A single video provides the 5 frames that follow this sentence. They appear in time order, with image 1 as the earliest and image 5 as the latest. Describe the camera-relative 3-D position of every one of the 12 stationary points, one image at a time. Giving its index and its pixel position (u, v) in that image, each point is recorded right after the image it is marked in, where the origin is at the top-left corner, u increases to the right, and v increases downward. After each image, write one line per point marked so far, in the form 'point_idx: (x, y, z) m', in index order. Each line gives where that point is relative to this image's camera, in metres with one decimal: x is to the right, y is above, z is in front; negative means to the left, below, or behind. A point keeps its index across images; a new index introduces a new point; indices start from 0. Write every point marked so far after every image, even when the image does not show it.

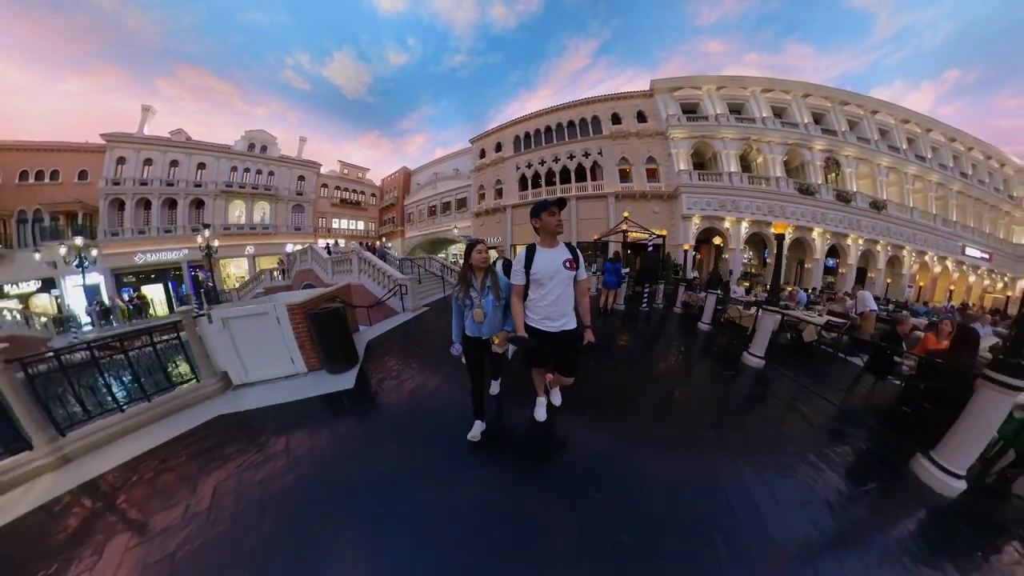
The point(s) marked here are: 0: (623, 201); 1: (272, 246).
0: (+4.8, +3.7, +15.0) m
1: (-13.2, +2.3, +17.9) m
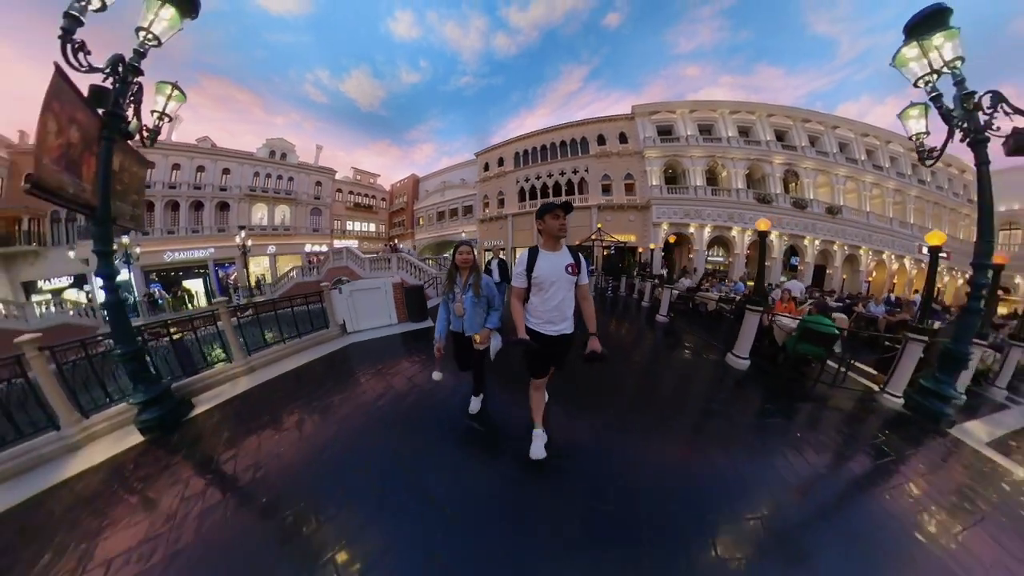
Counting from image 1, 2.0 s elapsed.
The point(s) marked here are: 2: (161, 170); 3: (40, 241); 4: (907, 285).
0: (+4.7, +3.9, +16.0) m
1: (-13.3, +2.5, +18.7) m
2: (-17.3, +5.9, +15.3) m
3: (-19.2, +1.9, +12.2) m
4: (+20.6, +0.2, +15.7) m
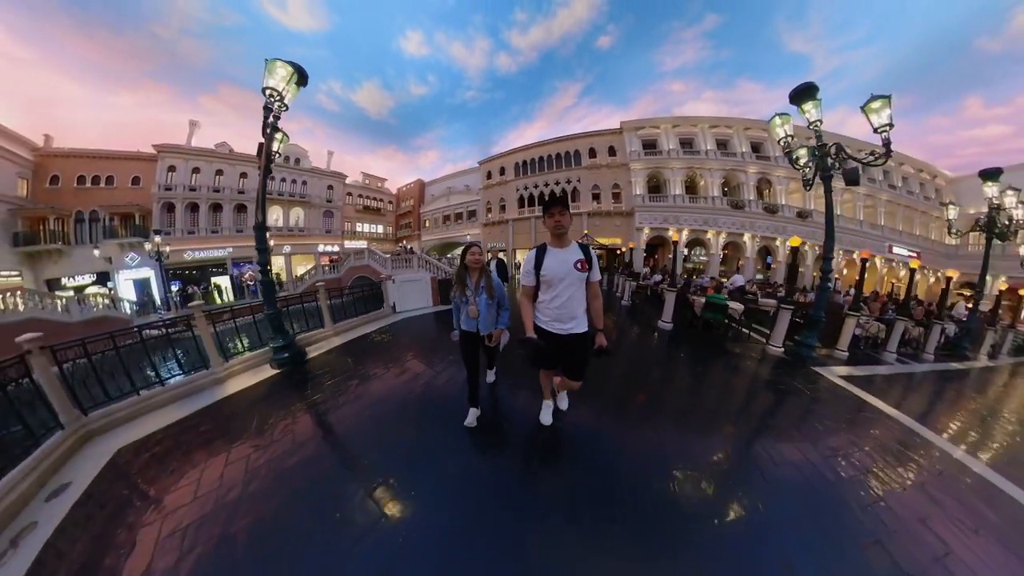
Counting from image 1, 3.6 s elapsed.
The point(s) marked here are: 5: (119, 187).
0: (+4.6, +4.0, +16.8) m
1: (-13.4, +2.7, +19.4) m
2: (-17.3, +6.0, +15.9) m
3: (-19.2, +2.0, +12.8) m
4: (+20.6, +0.3, +16.6) m
5: (-19.0, +5.0, +14.7) m
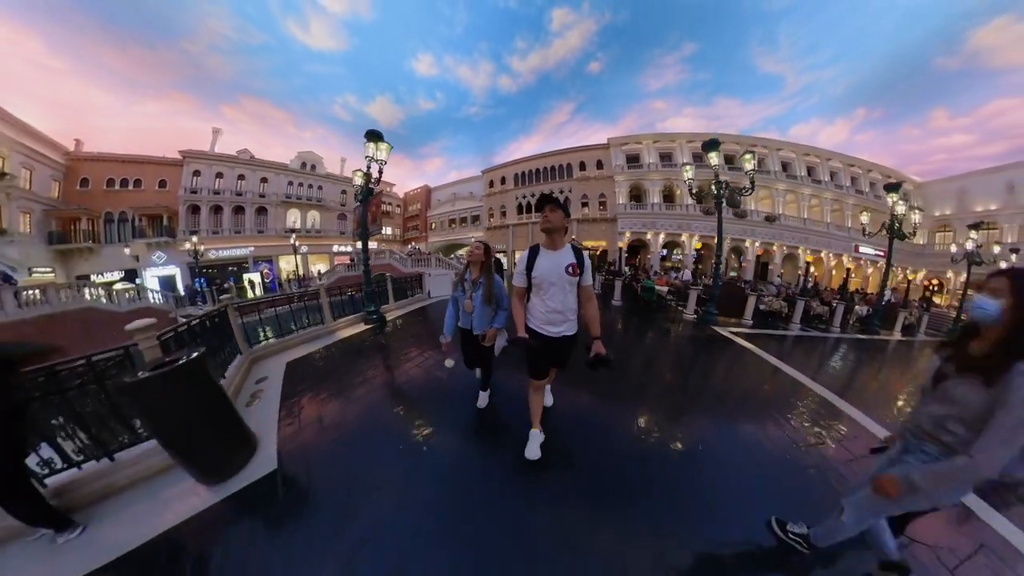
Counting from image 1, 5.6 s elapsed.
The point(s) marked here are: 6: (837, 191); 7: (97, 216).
0: (+4.6, +4.2, +17.9) m
1: (-13.5, +2.9, +20.3) m
2: (-17.4, +6.2, +16.8) m
3: (-19.3, +2.2, +13.7) m
4: (+20.5, +0.4, +17.9) m
5: (-19.1, +5.2, +15.5) m
6: (+20.0, +5.9, +17.9) m
7: (-19.6, +3.4, +14.0) m
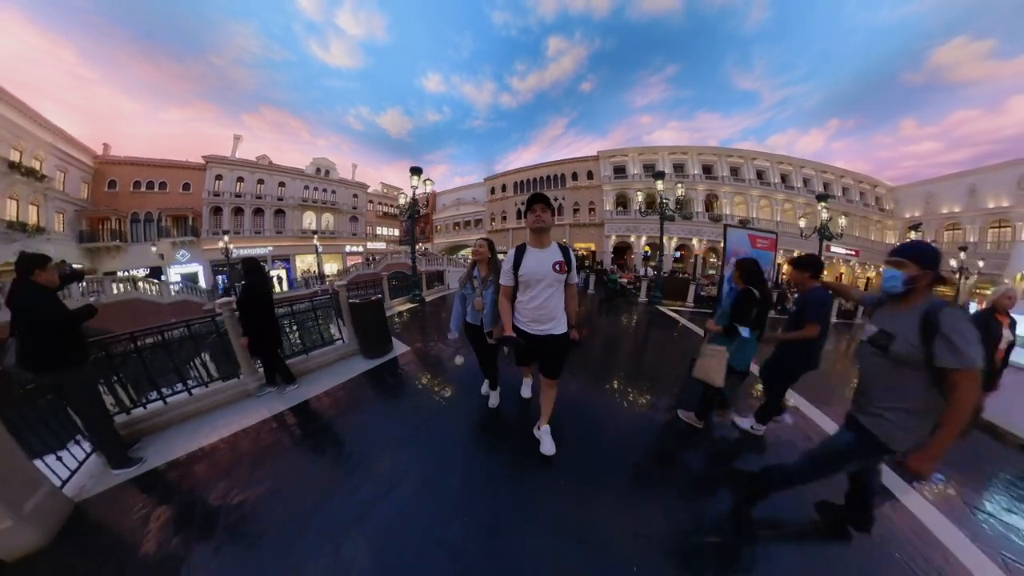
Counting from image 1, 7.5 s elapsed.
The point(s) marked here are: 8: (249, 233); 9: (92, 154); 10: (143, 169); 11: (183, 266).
0: (+4.5, +4.4, +19.0) m
1: (-13.6, +3.2, +21.3) m
2: (-17.4, +6.5, +17.7) m
3: (-19.3, +2.4, +14.6) m
4: (+20.4, +0.6, +19.2) m
5: (-19.1, +5.4, +16.4) m
6: (+20.0, +6.1, +19.2) m
7: (-19.6, +3.6, +14.9) m
8: (-16.2, +3.3, +17.8) m
9: (-21.3, +6.7, +14.9) m
10: (-20.1, +6.5, +16.0) m
11: (-16.9, +1.1, +15.1) m
